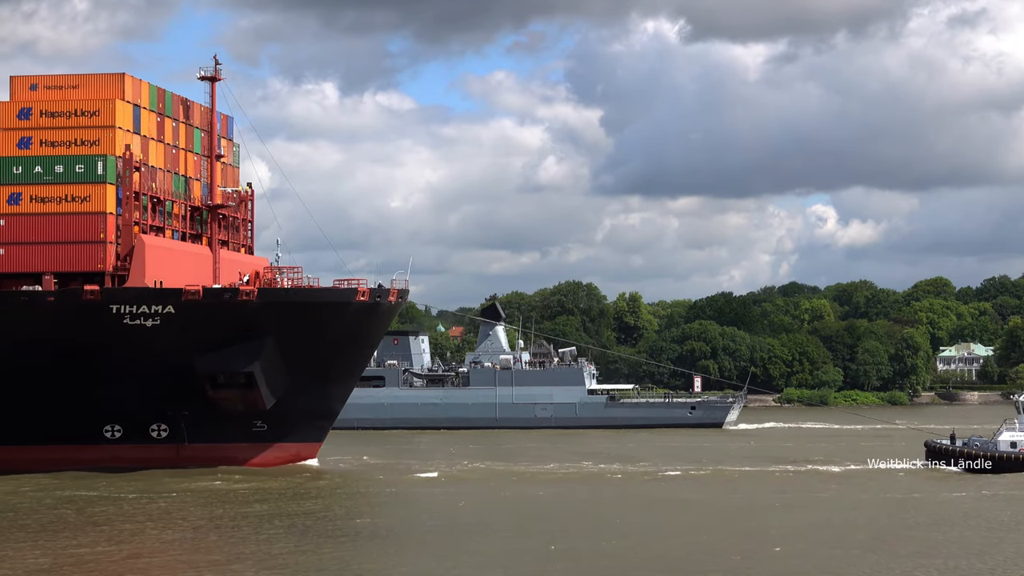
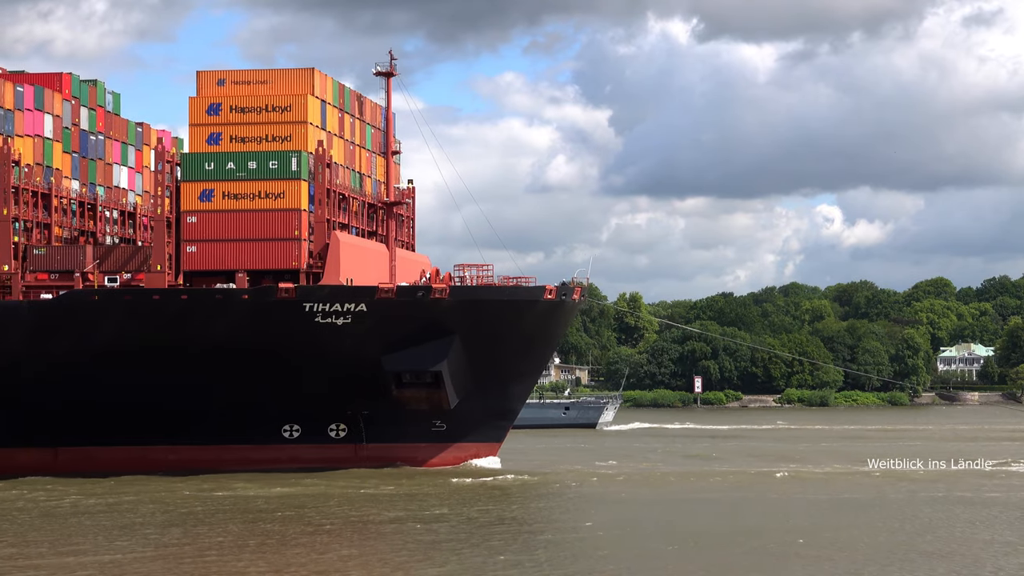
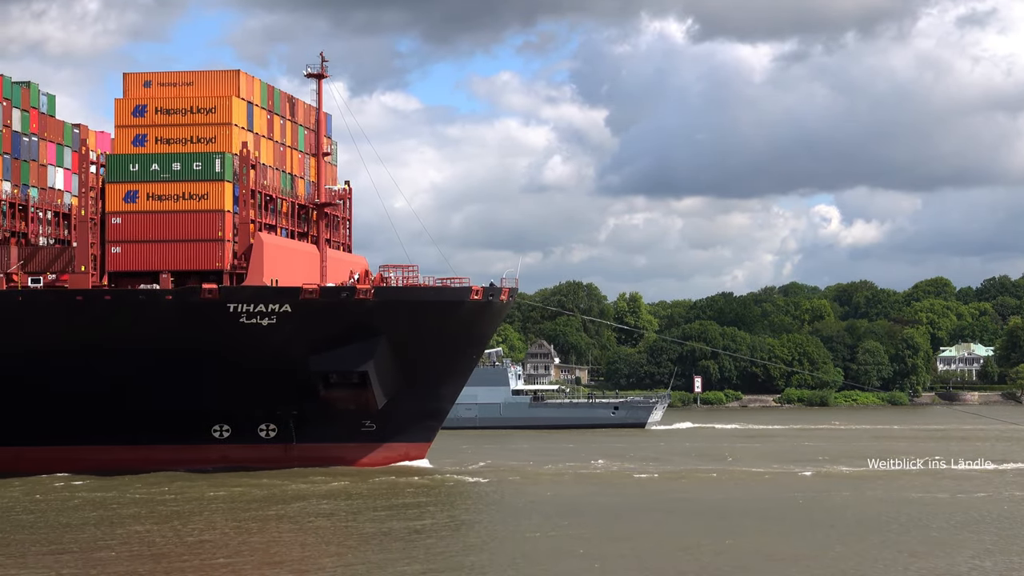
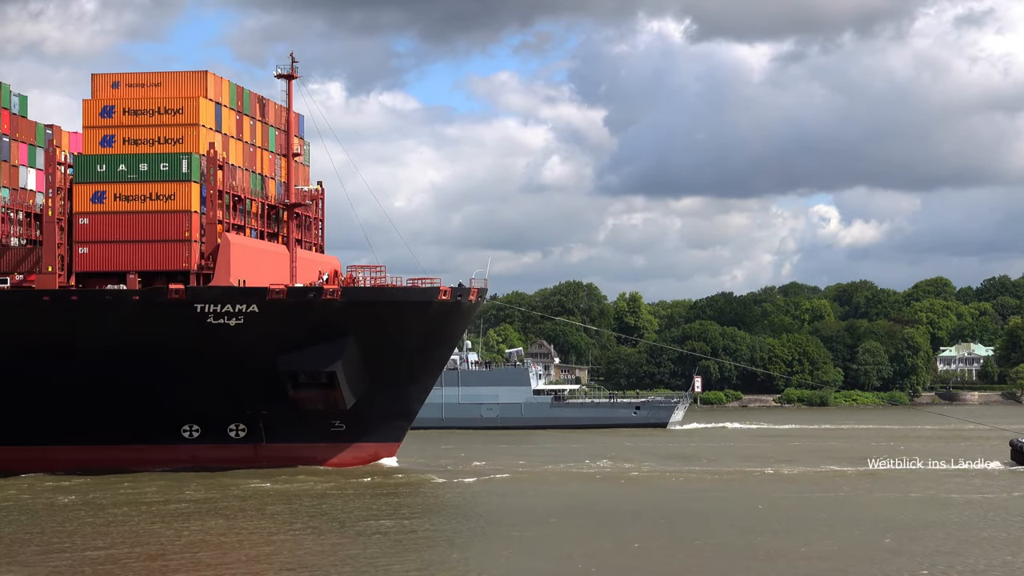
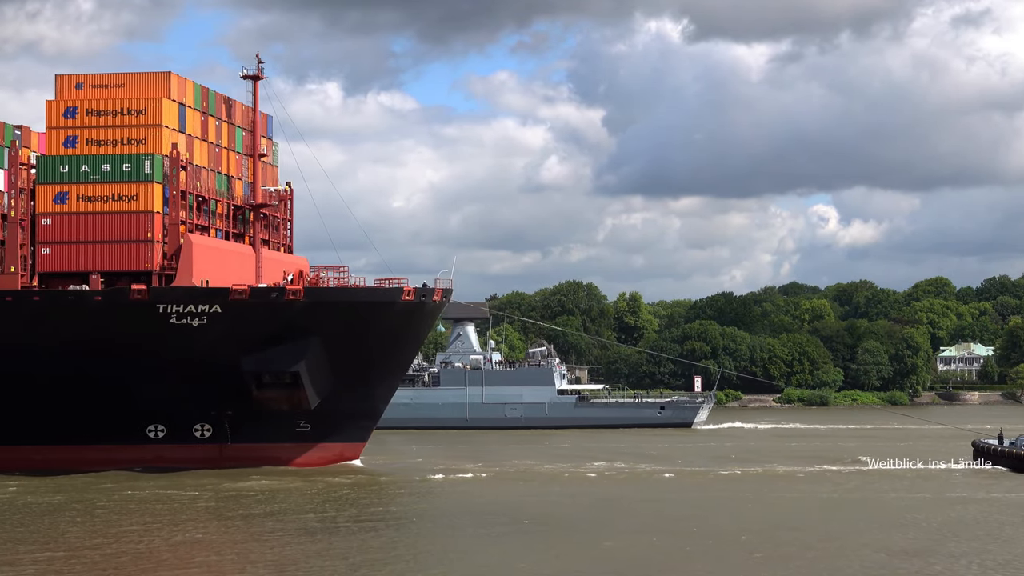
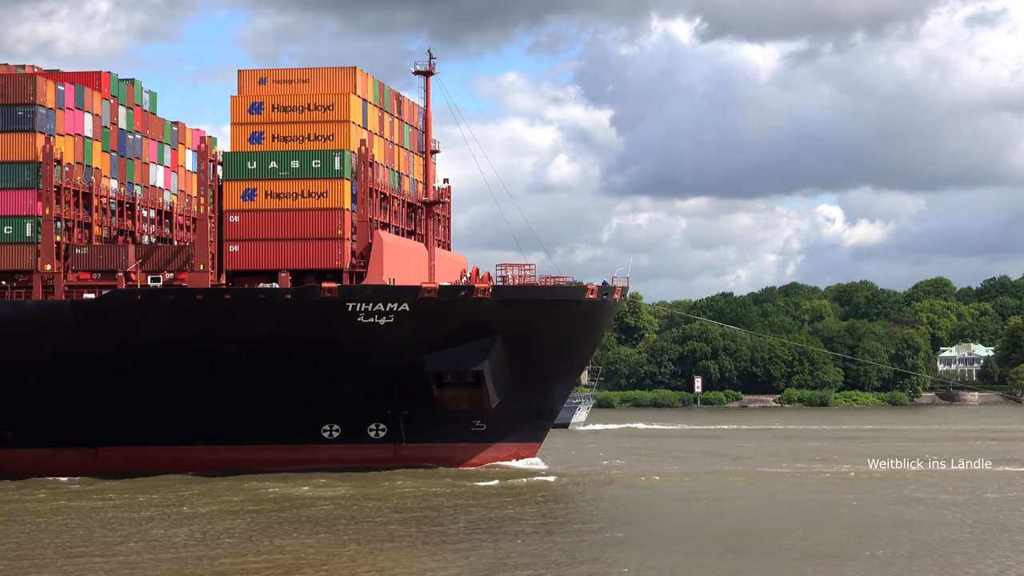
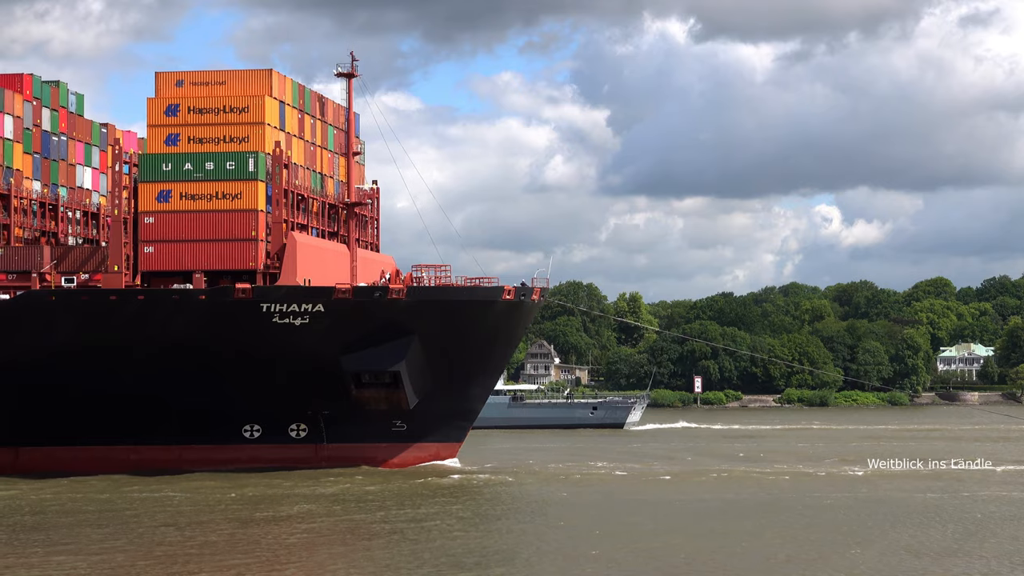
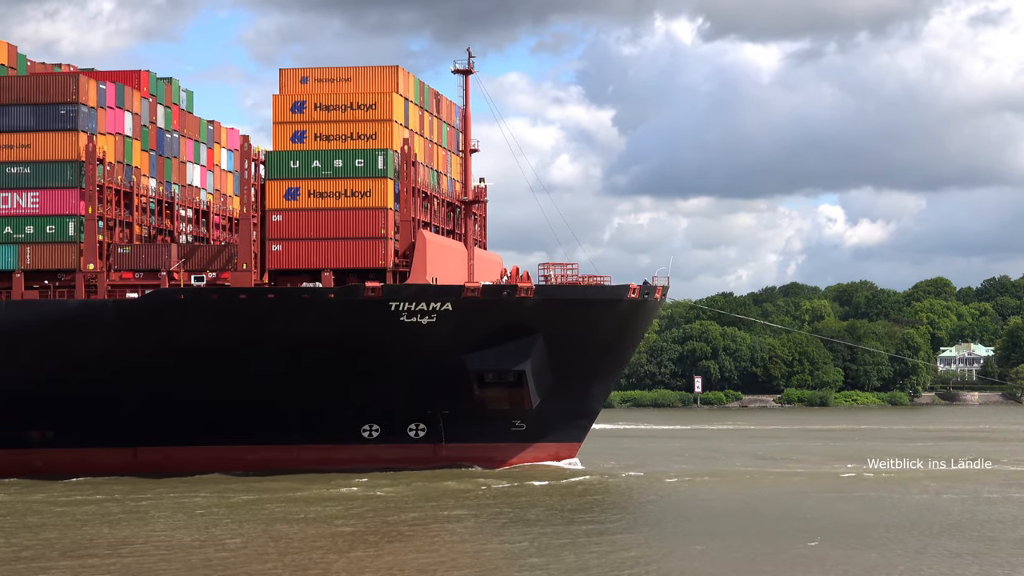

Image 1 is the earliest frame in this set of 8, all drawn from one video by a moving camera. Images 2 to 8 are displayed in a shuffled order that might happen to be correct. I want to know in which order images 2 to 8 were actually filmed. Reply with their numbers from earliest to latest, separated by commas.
5, 4, 3, 7, 2, 6, 8
